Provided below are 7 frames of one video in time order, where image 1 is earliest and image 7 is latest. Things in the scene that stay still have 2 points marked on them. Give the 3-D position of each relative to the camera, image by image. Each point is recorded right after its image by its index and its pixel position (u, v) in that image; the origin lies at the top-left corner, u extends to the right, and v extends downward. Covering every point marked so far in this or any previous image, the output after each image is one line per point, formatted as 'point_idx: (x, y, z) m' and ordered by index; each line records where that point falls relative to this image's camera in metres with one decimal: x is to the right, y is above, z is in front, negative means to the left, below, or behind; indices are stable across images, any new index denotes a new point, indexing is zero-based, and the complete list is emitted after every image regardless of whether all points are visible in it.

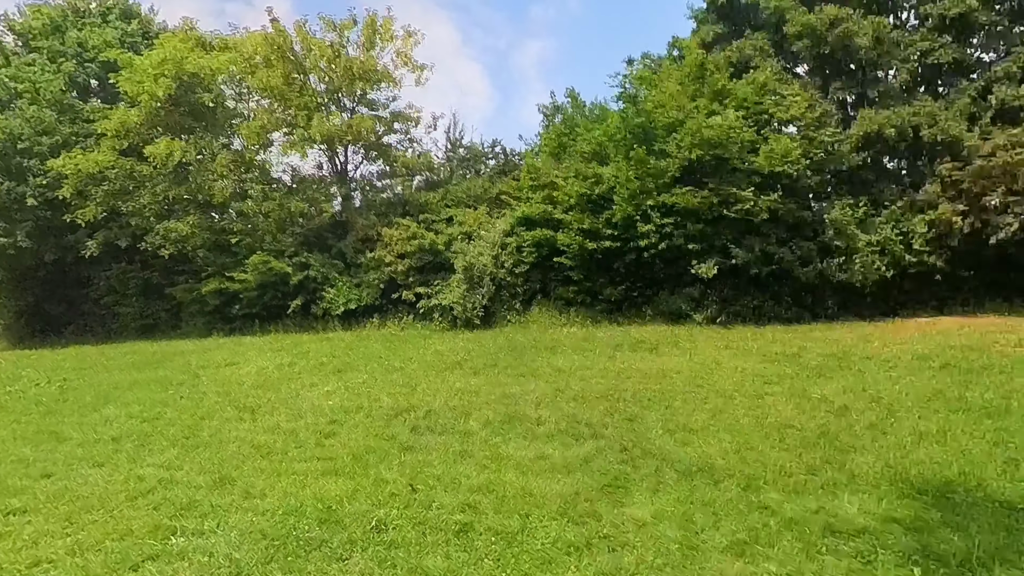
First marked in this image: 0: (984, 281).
0: (+11.5, +0.2, +14.9) m
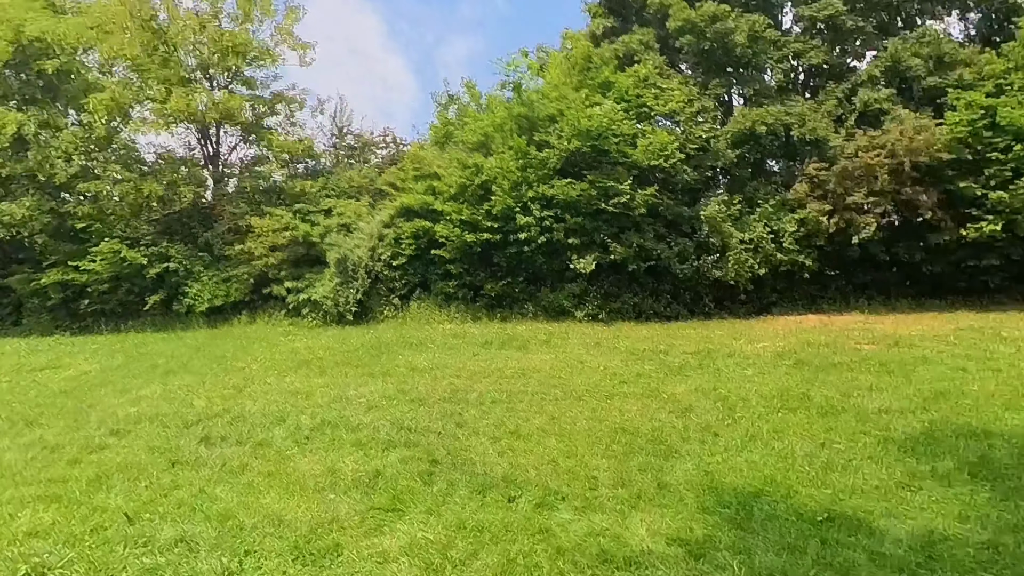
0: (+8.4, +0.2, +15.3) m
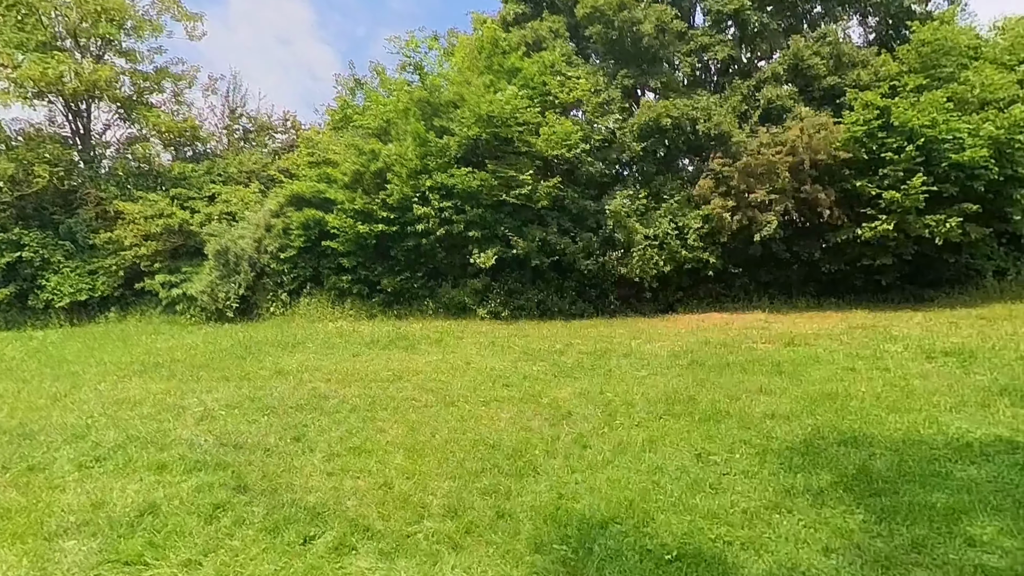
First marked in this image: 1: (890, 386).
0: (+6.0, +0.2, +15.2) m
1: (+4.9, -1.3, +7.9) m
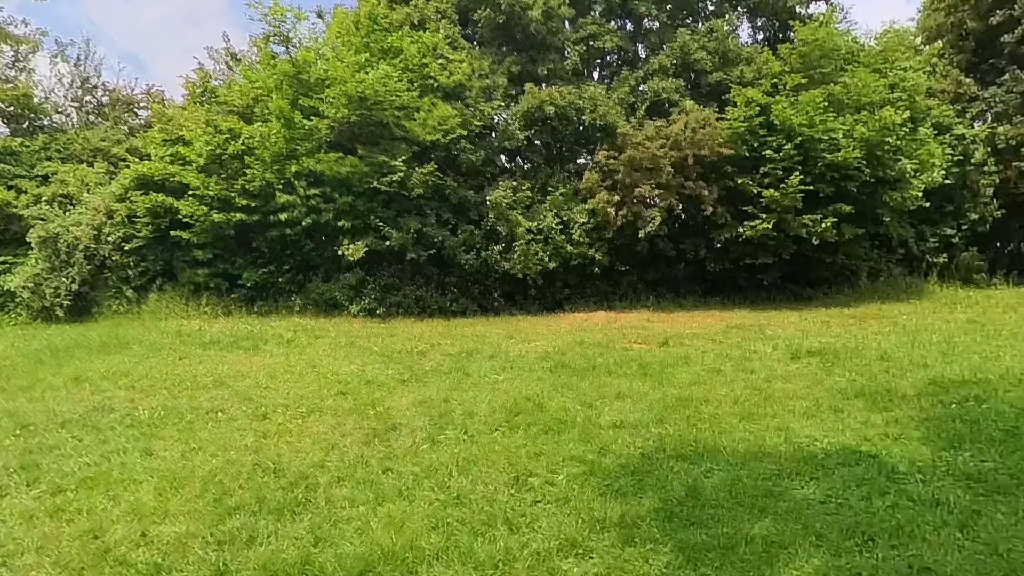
0: (+3.1, +0.3, +14.9) m
1: (+2.9, -1.2, +7.5) m
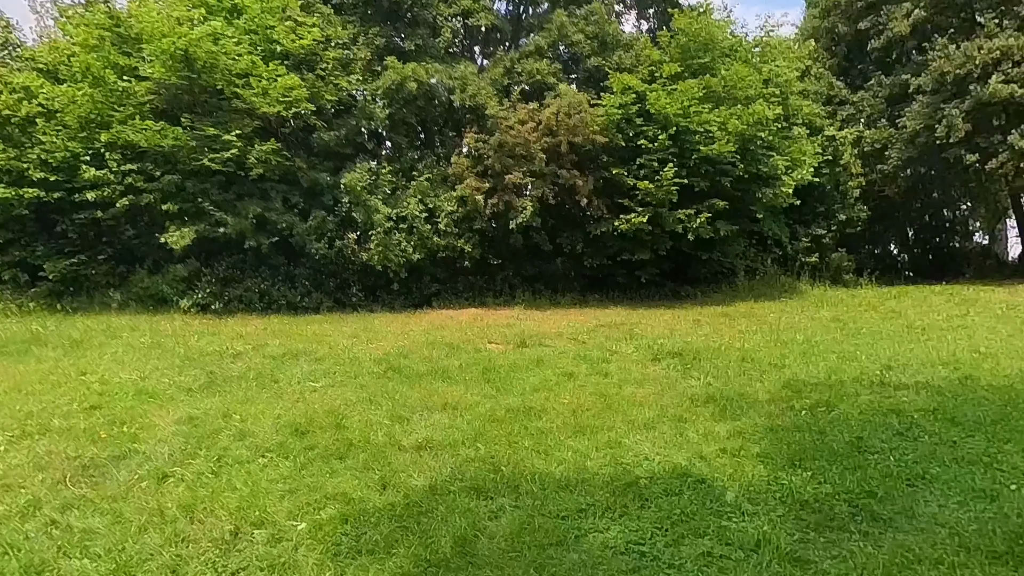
0: (+0.1, +0.4, +14.0) m
1: (+0.9, -1.2, +6.7) m
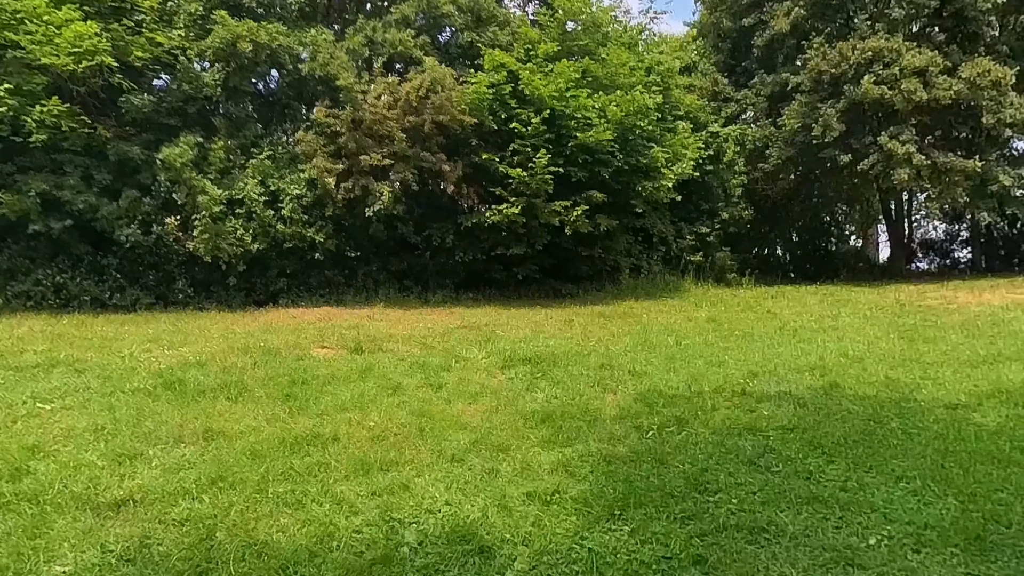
0: (-2.7, +0.4, +12.5) m
1: (-0.9, -1.1, +5.4) m
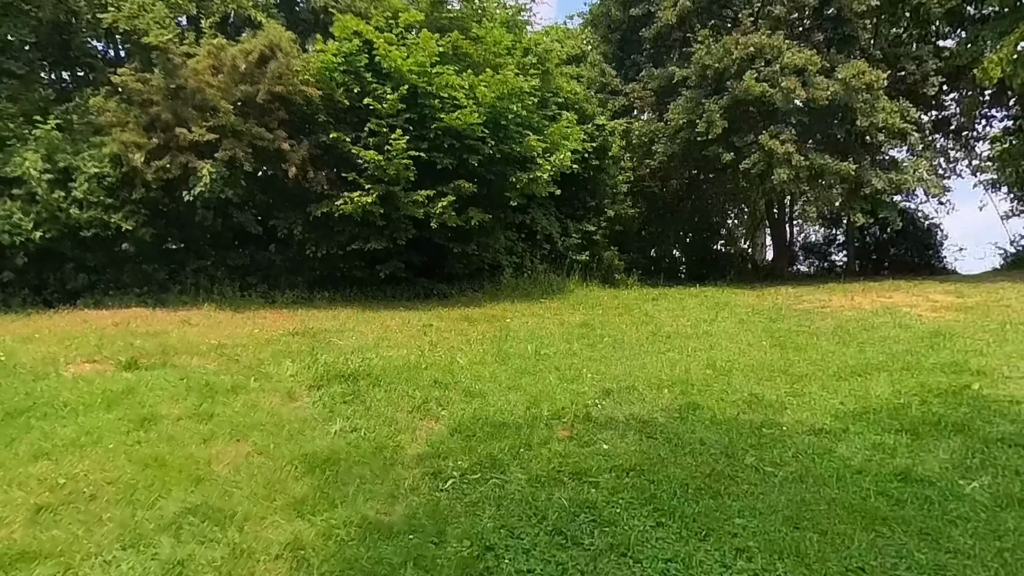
0: (-5.2, +0.5, +10.8) m
1: (-2.4, -1.1, +4.0) m
